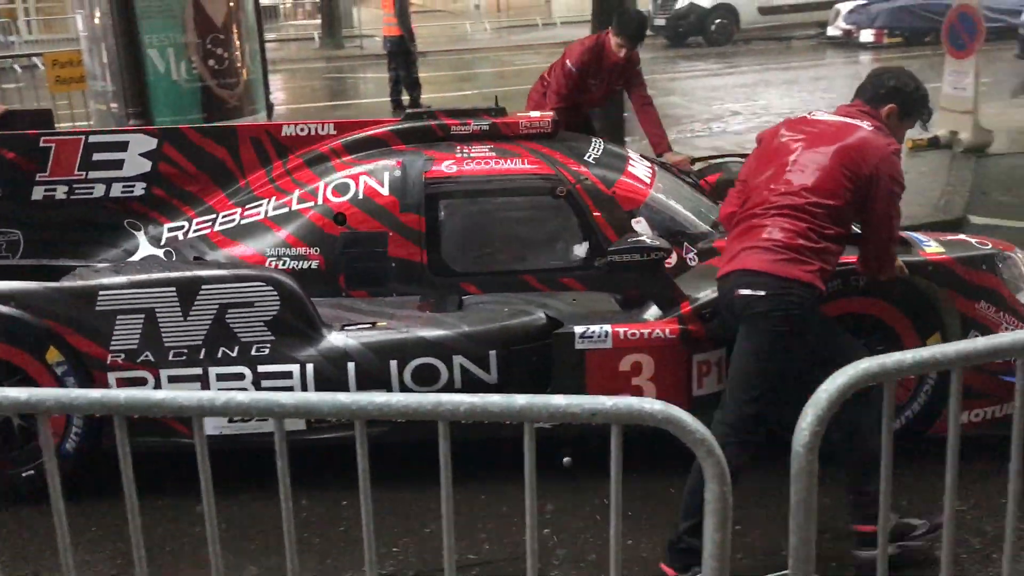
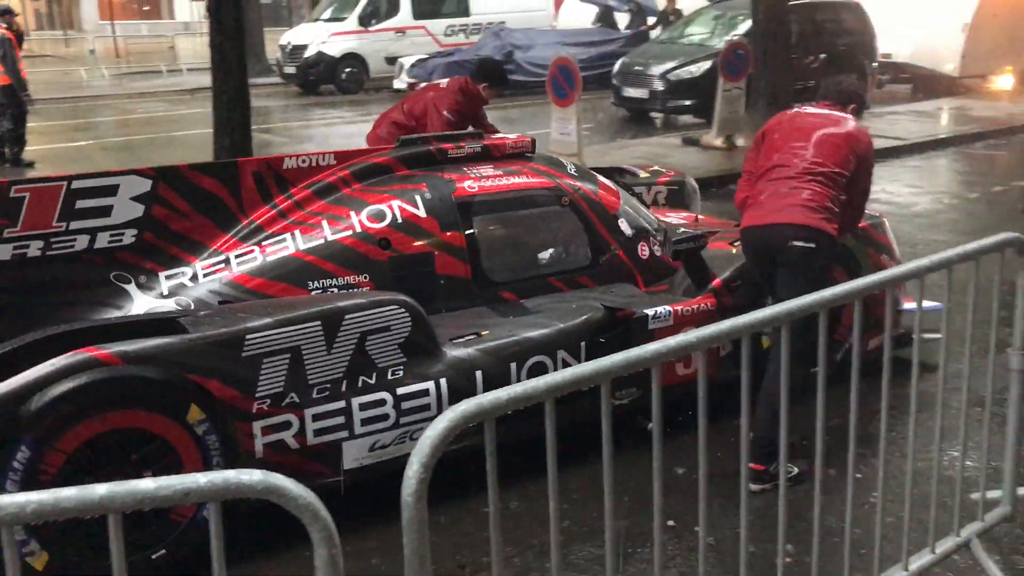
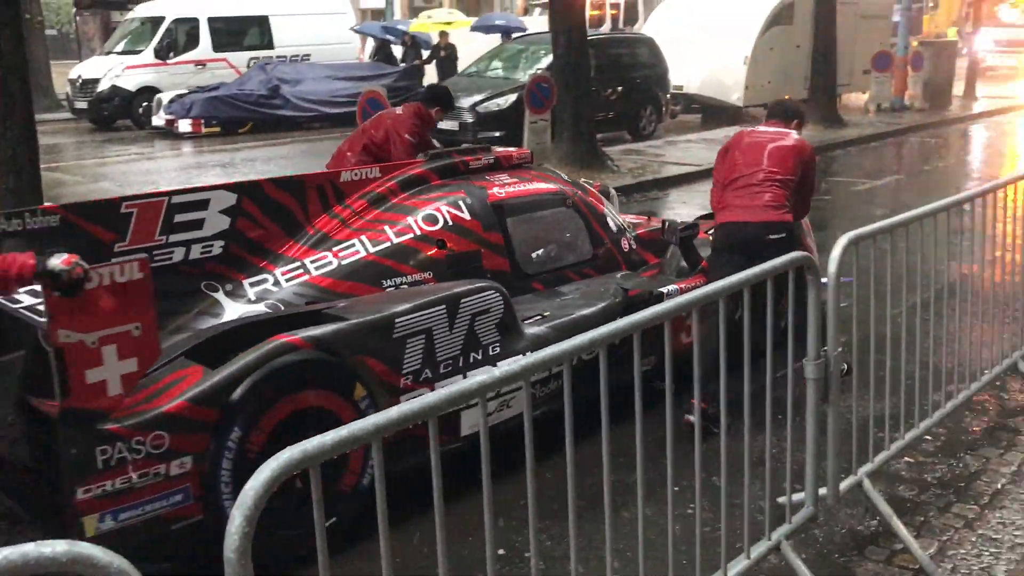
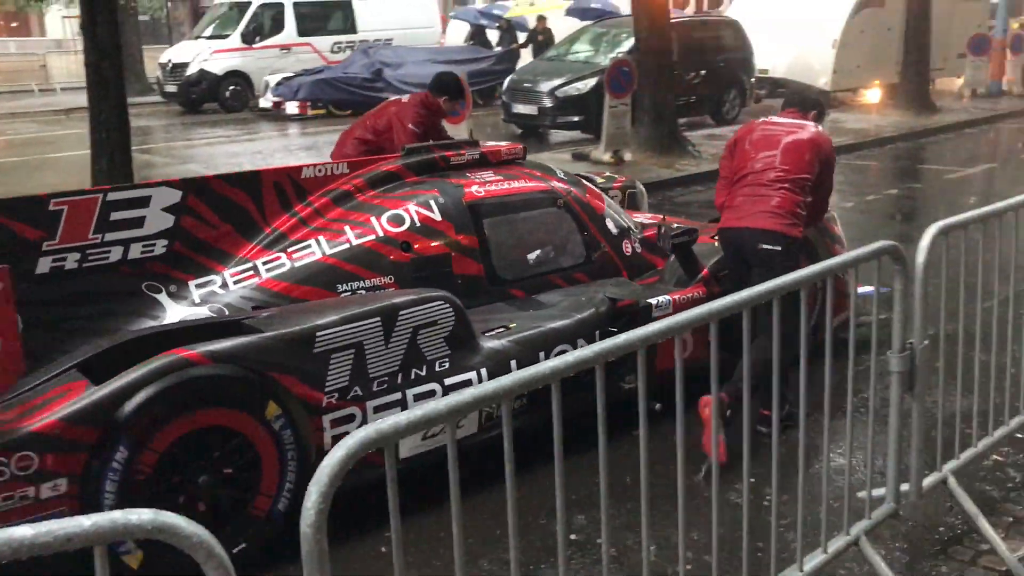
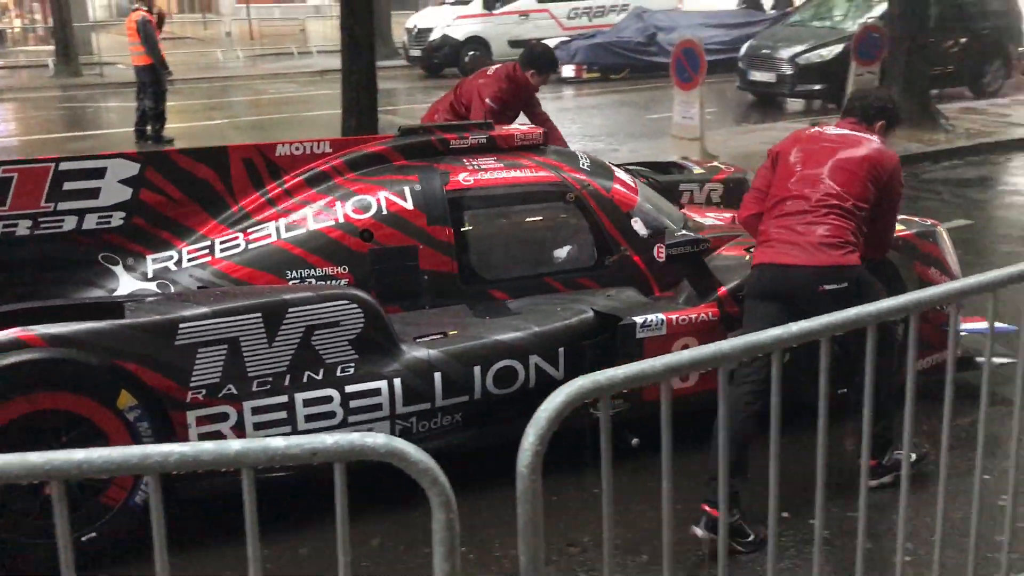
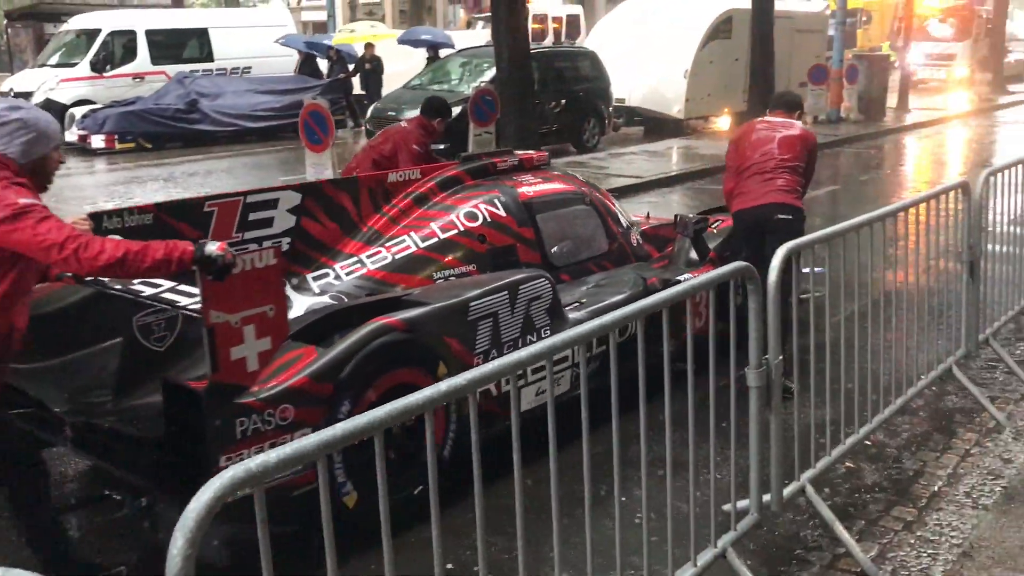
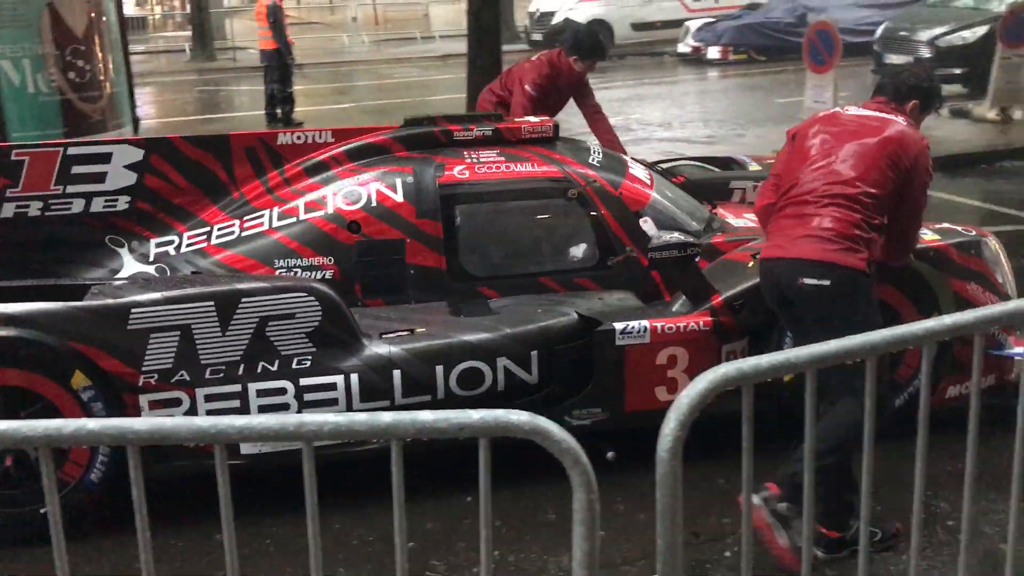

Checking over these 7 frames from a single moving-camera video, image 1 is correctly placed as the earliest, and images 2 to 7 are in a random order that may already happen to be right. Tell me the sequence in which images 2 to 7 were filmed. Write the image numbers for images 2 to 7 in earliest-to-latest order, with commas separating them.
7, 5, 2, 4, 3, 6
